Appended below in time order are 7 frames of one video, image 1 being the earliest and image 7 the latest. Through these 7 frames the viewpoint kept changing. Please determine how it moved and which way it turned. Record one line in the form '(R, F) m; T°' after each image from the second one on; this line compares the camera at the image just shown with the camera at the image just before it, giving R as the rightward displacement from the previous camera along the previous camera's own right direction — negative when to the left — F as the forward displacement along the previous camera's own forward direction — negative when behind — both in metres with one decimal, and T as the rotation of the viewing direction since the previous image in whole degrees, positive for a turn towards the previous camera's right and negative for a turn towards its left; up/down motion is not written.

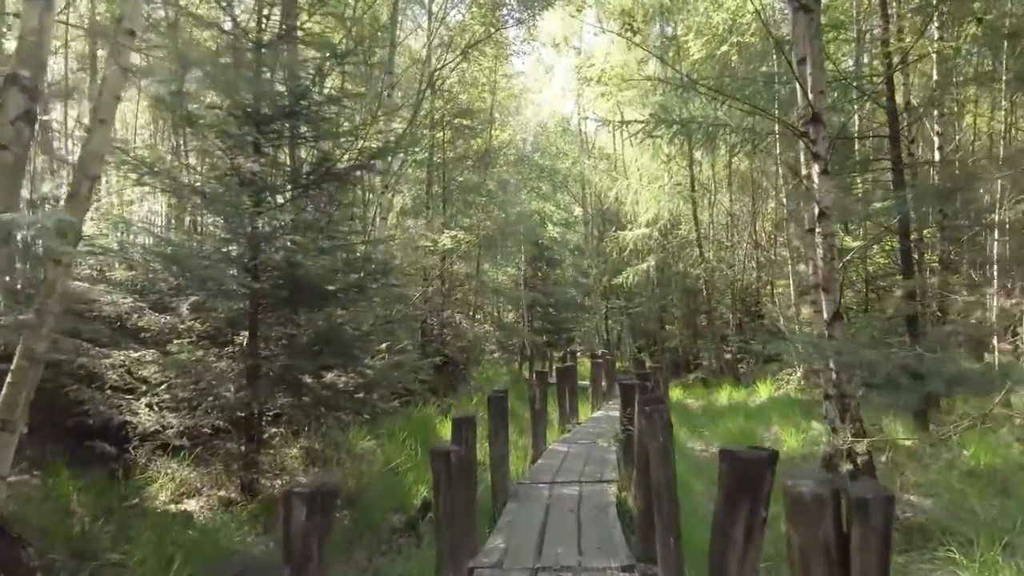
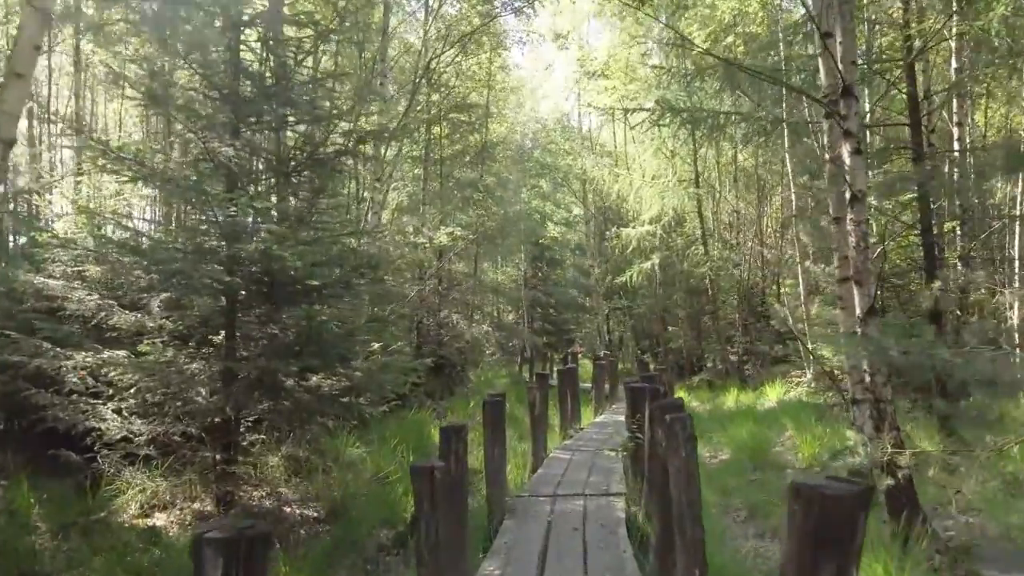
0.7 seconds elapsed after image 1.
(0.0, +0.5) m; 0°
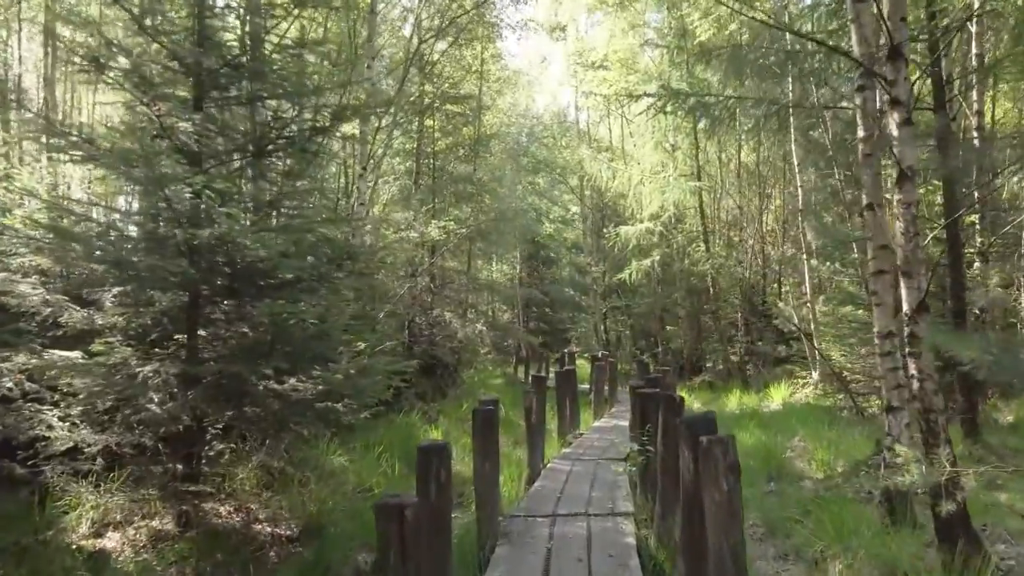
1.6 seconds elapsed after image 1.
(0.0, +0.6) m; 0°
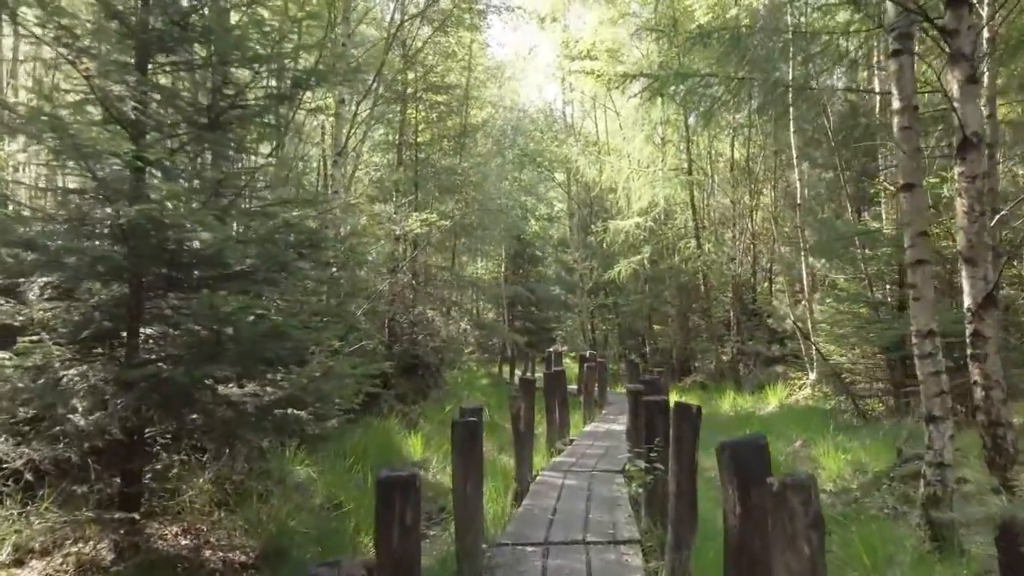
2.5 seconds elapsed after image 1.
(0.0, +0.6) m; +1°
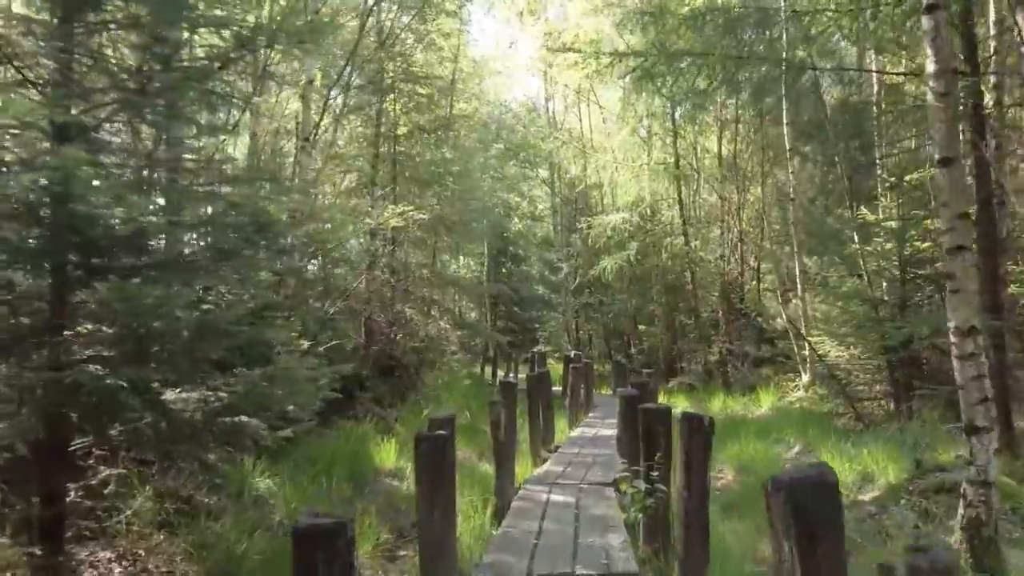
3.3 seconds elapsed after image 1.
(0.0, +0.5) m; +1°
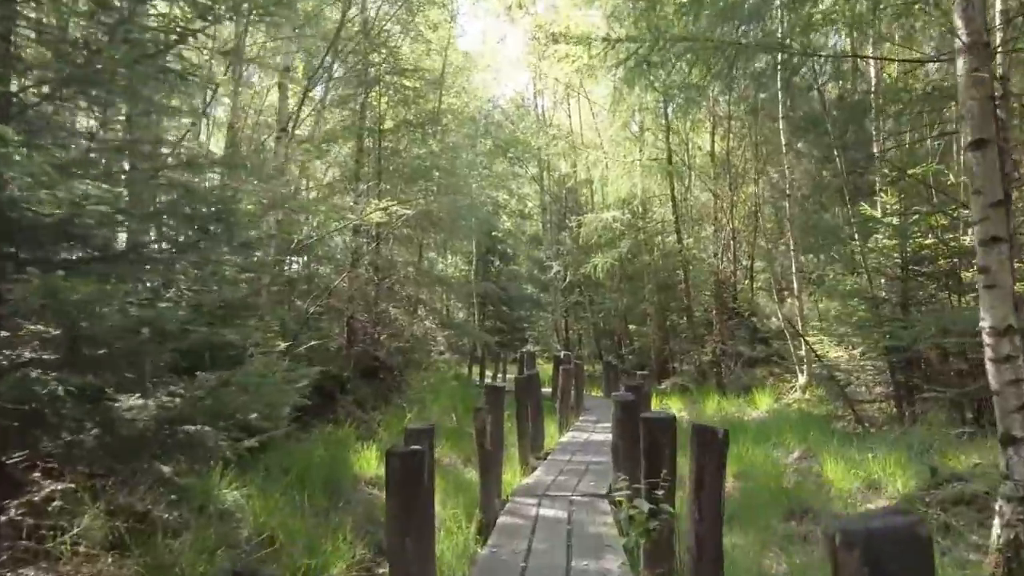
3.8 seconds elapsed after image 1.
(0.0, +0.4) m; +1°
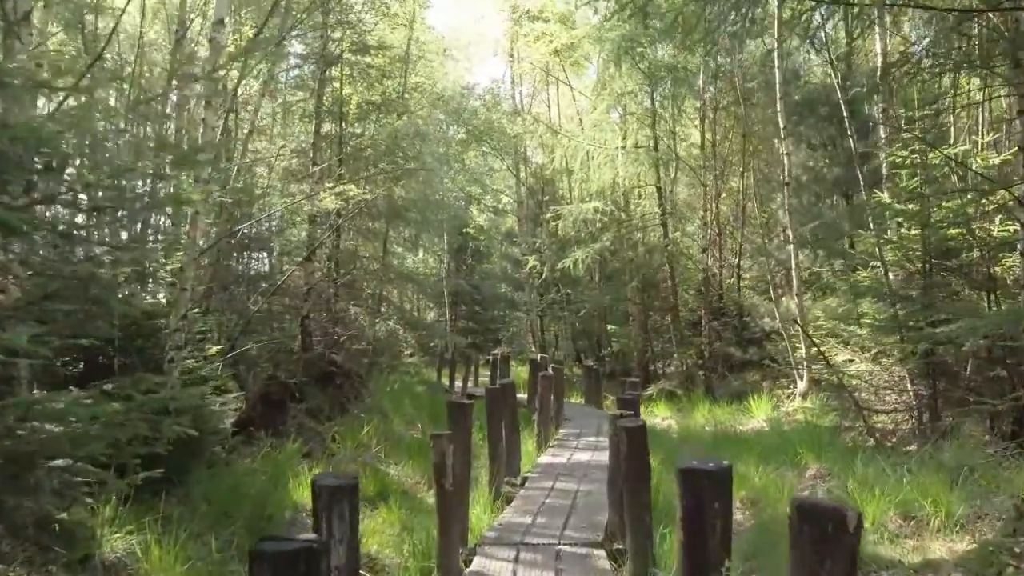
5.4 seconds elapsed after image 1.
(0.0, +1.1) m; +2°
